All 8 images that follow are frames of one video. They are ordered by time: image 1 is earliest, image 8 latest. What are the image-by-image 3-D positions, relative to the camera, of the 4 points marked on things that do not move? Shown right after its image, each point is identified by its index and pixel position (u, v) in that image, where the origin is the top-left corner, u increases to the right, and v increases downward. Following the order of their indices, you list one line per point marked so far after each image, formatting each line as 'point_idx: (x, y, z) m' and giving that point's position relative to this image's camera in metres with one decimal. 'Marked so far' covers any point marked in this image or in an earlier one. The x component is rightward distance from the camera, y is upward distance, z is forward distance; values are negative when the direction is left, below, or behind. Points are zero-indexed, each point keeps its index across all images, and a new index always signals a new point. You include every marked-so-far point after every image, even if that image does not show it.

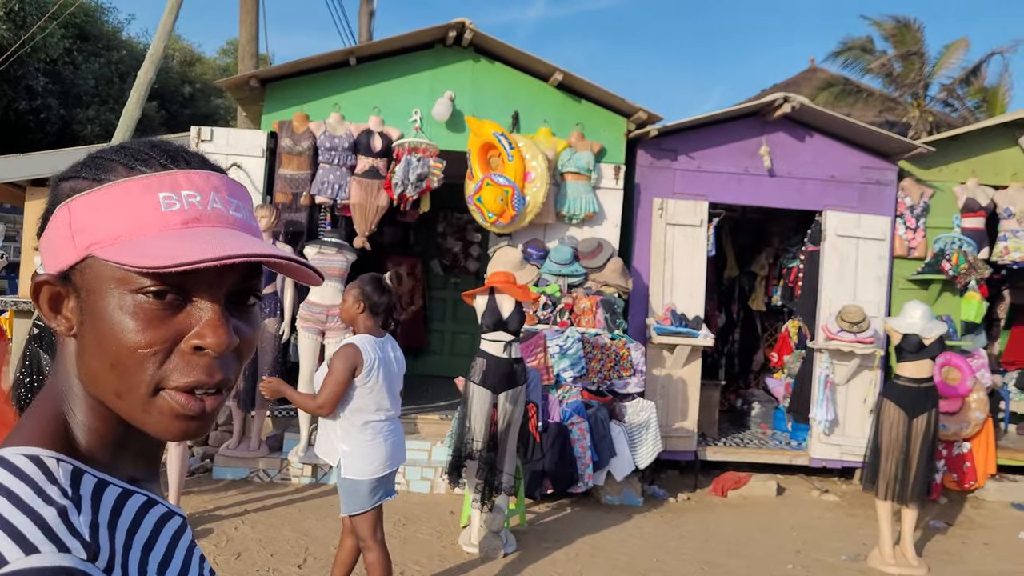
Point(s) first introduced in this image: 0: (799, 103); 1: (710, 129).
0: (+1.8, +1.2, +6.1) m
1: (+1.3, +1.1, +6.4) m
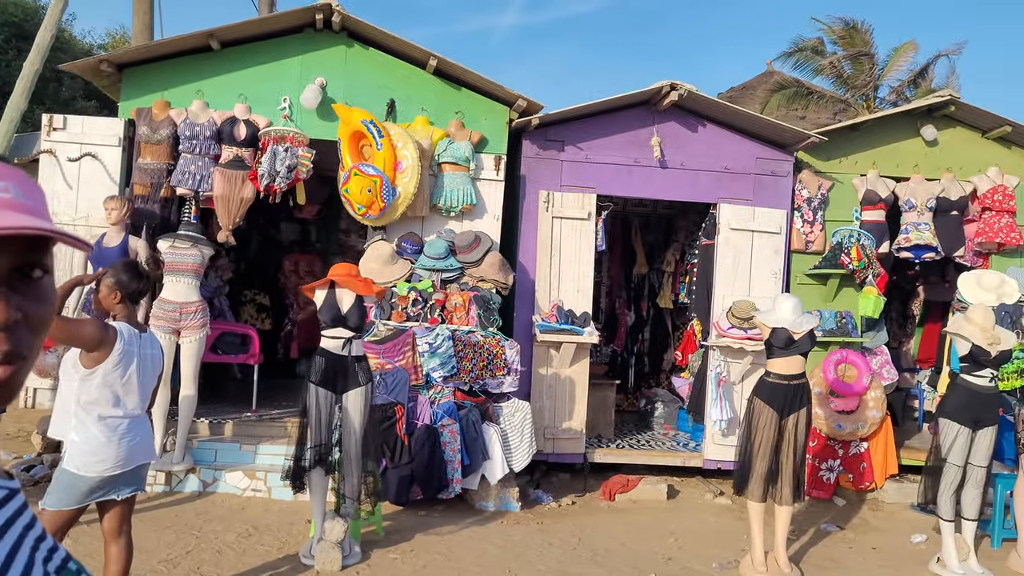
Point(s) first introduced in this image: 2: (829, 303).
0: (+1.1, +1.2, +5.9) m
1: (+0.6, +1.1, +6.2) m
2: (+2.1, -0.1, +6.5) m
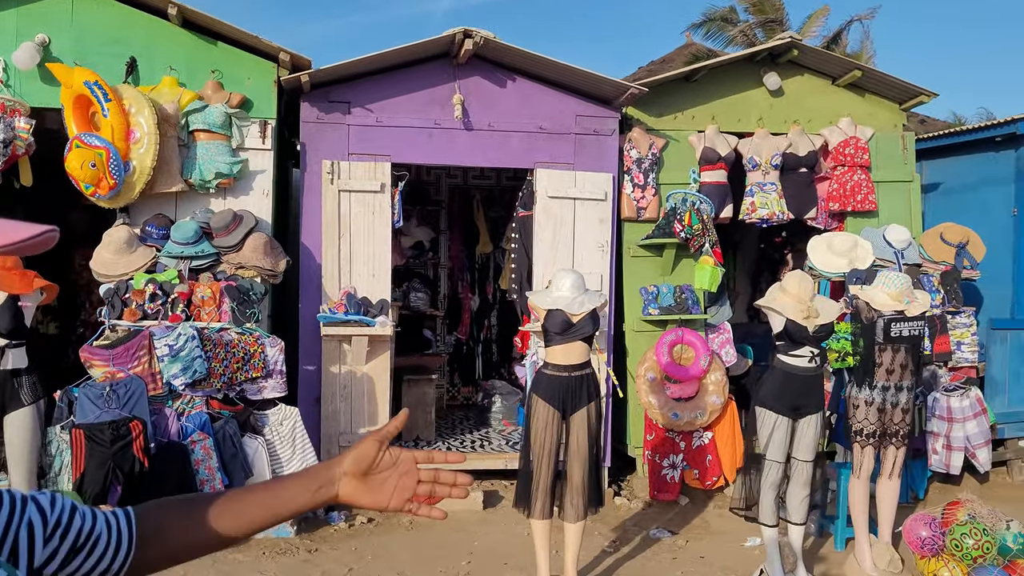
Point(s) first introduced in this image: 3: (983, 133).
0: (-0.2, +1.3, +5.1) m
1: (-0.7, +1.2, +5.3) m
2: (+0.9, +0.1, +5.8) m
3: (+3.1, +1.0, +6.4) m
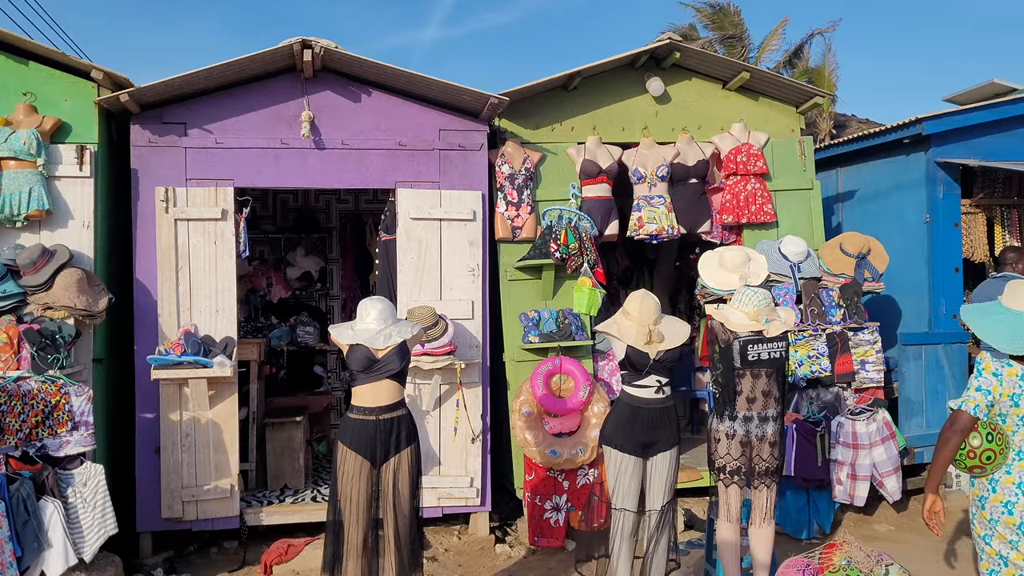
0: (-0.9, +1.2, +4.7) m
1: (-1.4, +1.0, +4.9) m
2: (+0.2, -0.1, +5.3) m
3: (+2.4, +1.0, +6.0) m
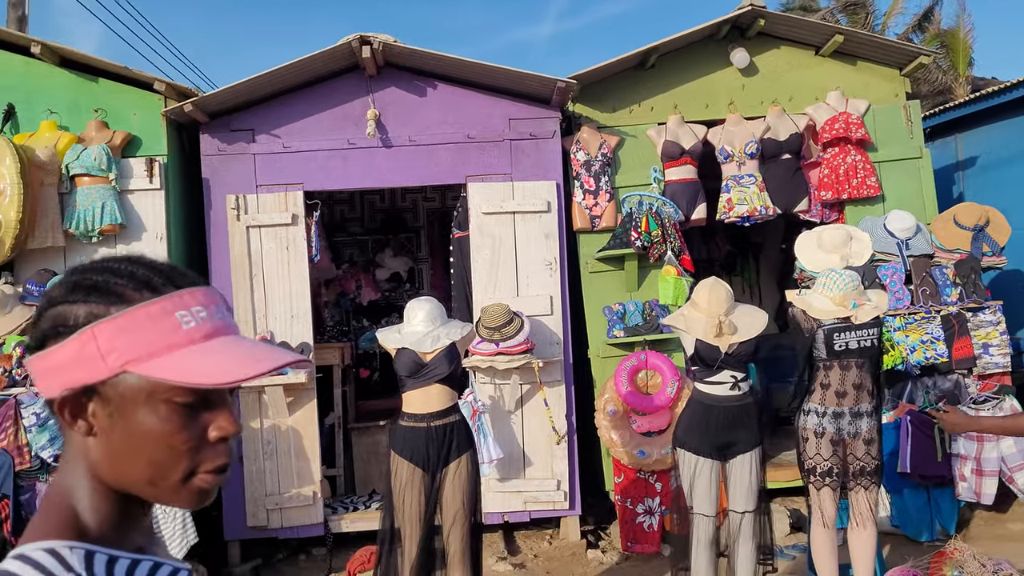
0: (-0.6, +1.2, +4.5) m
1: (-1.1, +1.0, +4.8) m
2: (+0.6, 0.0, +5.0) m
3: (+2.8, +1.1, +5.4) m
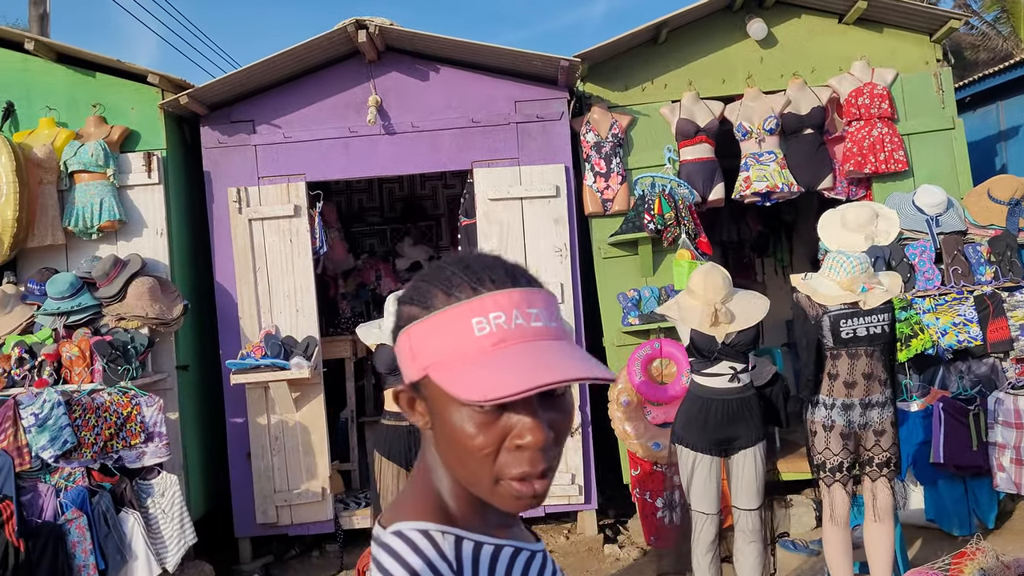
0: (-0.6, +1.2, +4.4) m
1: (-1.1, +1.0, +4.7) m
2: (+0.7, 0.0, +4.8) m
3: (+2.9, +1.2, +5.0) m
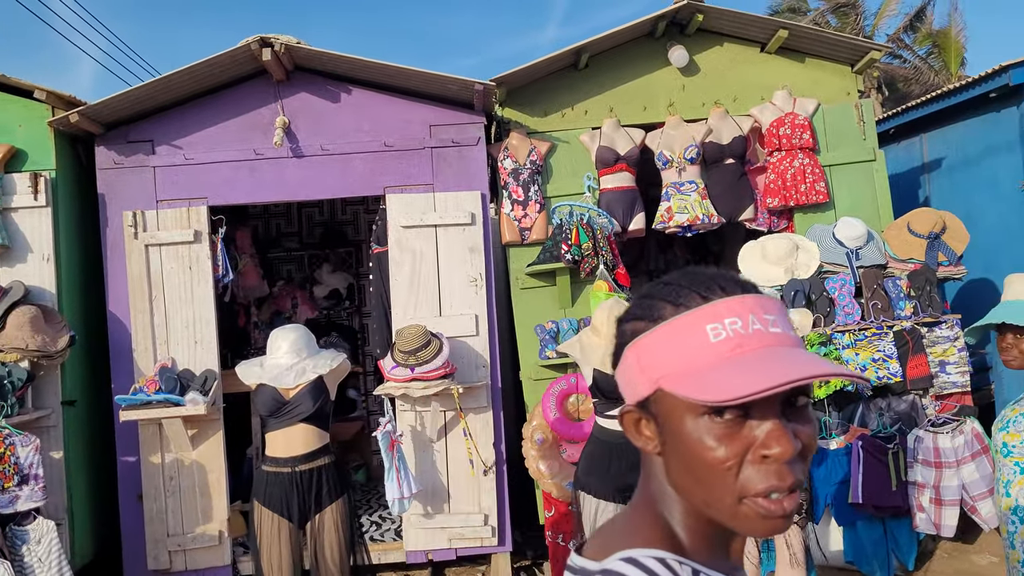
0: (-1.0, +1.1, +4.2) m
1: (-1.5, +0.9, +4.5) m
2: (+0.3, -0.1, +4.7) m
3: (+2.4, +1.0, +5.0) m
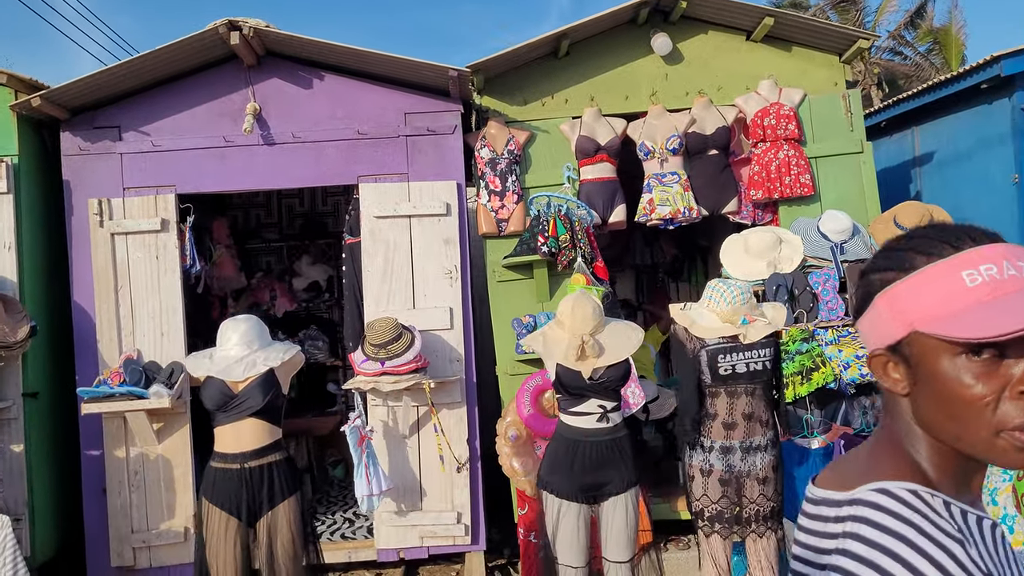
0: (-1.1, +1.1, +4.1) m
1: (-1.6, +0.9, +4.4) m
2: (+0.2, -0.1, +4.6) m
3: (+2.3, +1.1, +4.9) m
